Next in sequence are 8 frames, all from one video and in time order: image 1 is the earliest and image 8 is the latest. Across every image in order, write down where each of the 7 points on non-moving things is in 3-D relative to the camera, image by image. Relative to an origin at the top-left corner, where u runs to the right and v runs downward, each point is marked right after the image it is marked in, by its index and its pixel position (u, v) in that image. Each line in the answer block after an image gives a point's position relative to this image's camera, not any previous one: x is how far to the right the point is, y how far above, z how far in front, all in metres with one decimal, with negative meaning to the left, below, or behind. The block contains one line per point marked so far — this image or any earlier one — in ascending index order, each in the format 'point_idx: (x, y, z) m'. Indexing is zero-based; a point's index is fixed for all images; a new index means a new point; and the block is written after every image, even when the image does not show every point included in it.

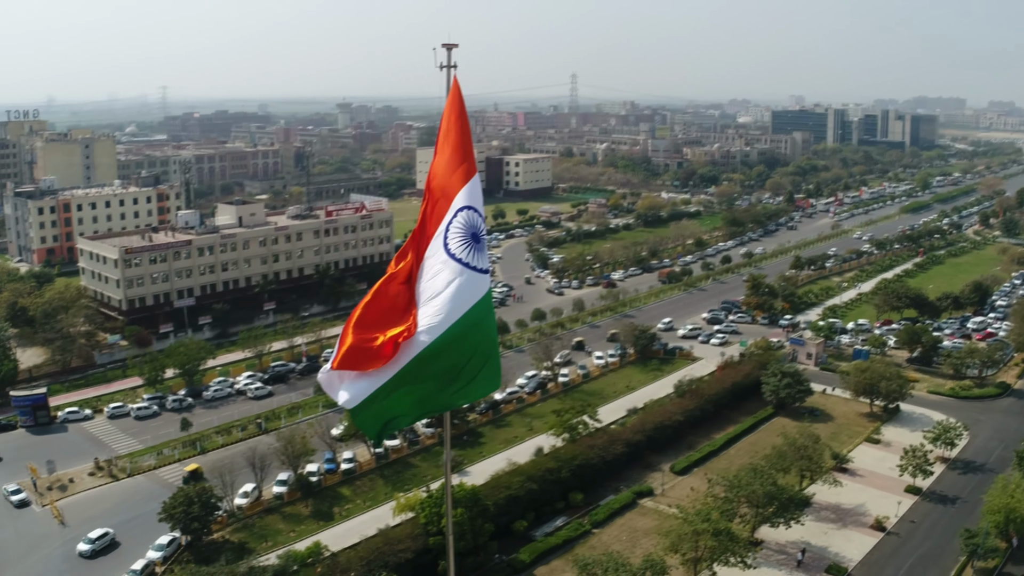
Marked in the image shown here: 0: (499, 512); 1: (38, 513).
0: (-0.2, -5.2, +17.8) m
1: (-11.7, -5.5, +18.9) m
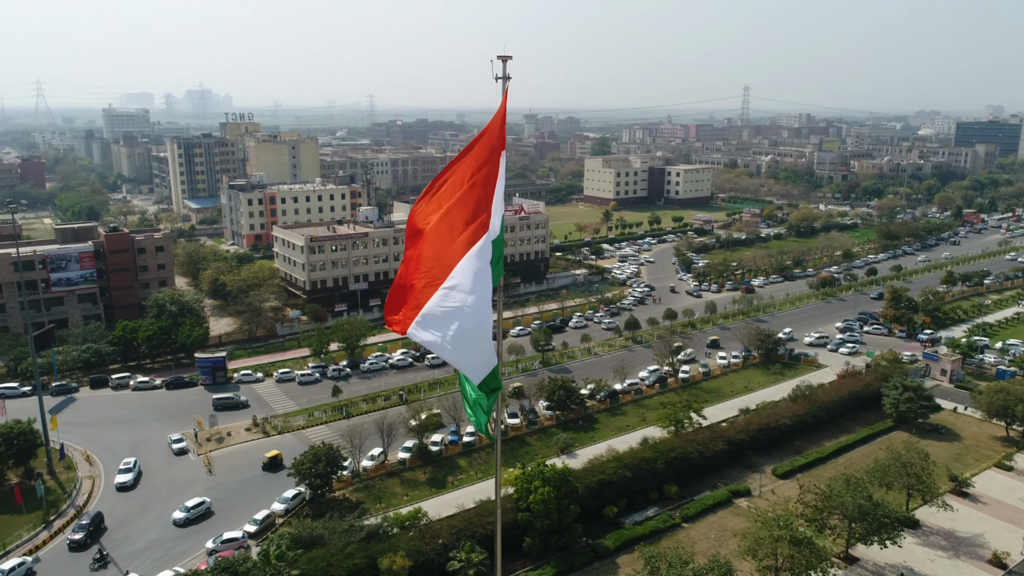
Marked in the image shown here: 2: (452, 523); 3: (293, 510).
0: (+1.9, -5.1, +18.9) m
1: (-9.2, -5.0, +22.2) m
2: (-1.4, -5.3, +17.3) m
3: (-5.6, -5.6, +19.5) m
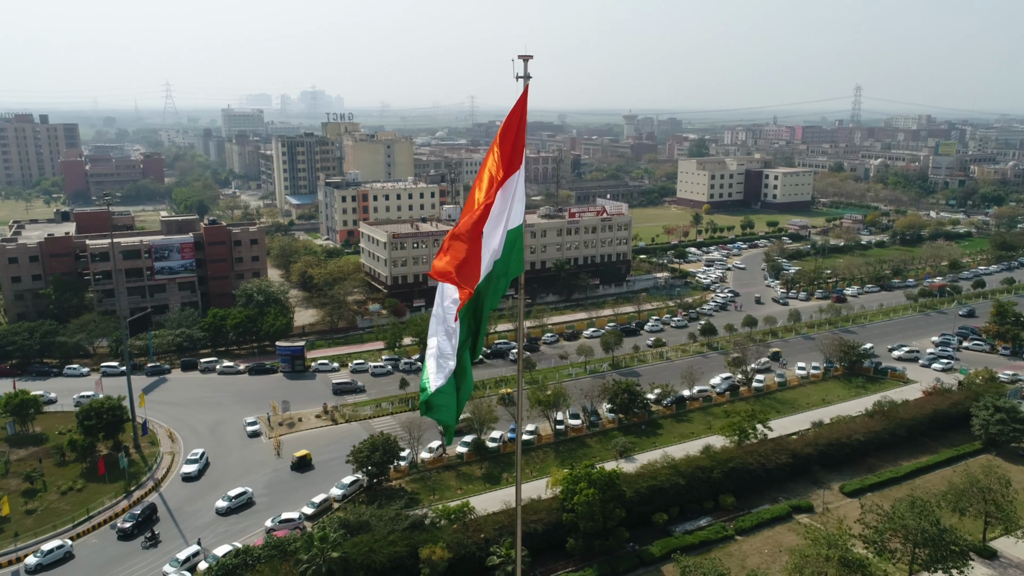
0: (+3.0, -5.2, +18.7) m
1: (-7.5, -4.7, +23.3) m
2: (-0.4, -5.2, +17.4) m
3: (-4.3, -5.4, +20.2) m
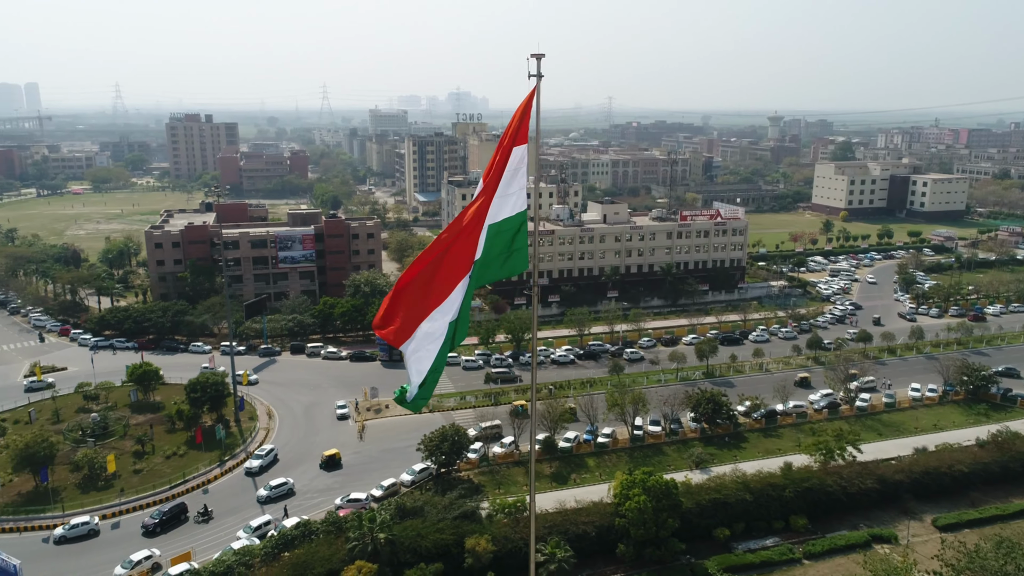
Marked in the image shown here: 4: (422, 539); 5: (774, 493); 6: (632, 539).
0: (+4.4, -5.3, +18.1) m
1: (-5.2, -4.4, +24.5) m
2: (+0.8, -5.2, +17.5) m
3: (-2.6, -5.3, +20.9) m
4: (-1.9, -5.3, +16.3) m
5: (+6.4, -5.0, +18.9) m
6: (+2.7, -5.6, +17.1) m
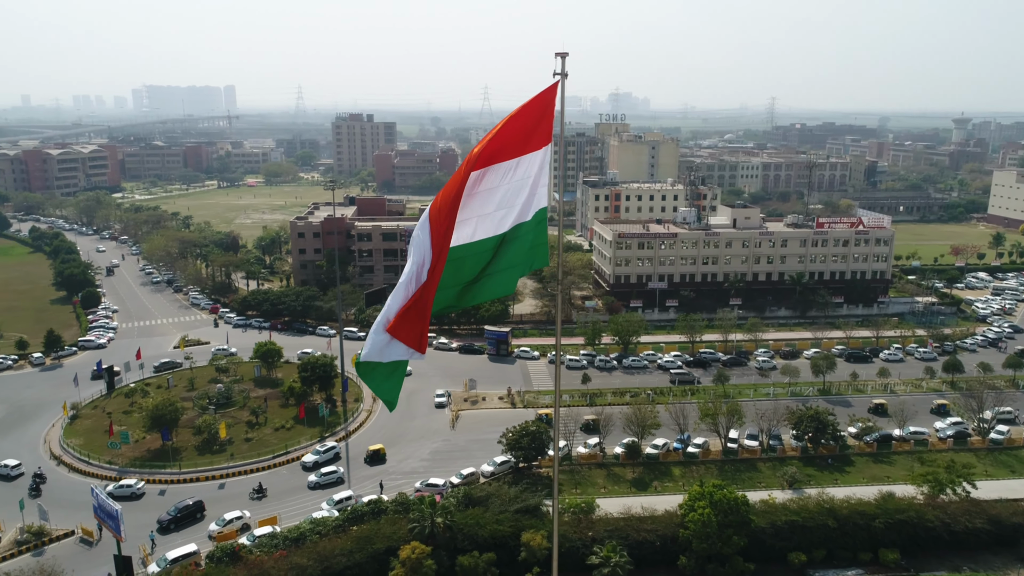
0: (+5.8, -5.5, +17.2) m
1: (-2.2, -4.2, +25.4) m
2: (+2.2, -5.3, +17.3) m
3: (-0.4, -5.2, +21.3) m
4: (-0.7, -5.2, +16.7) m
5: (+8.0, -5.3, +17.5) m
6: (+3.9, -5.7, +16.6) m
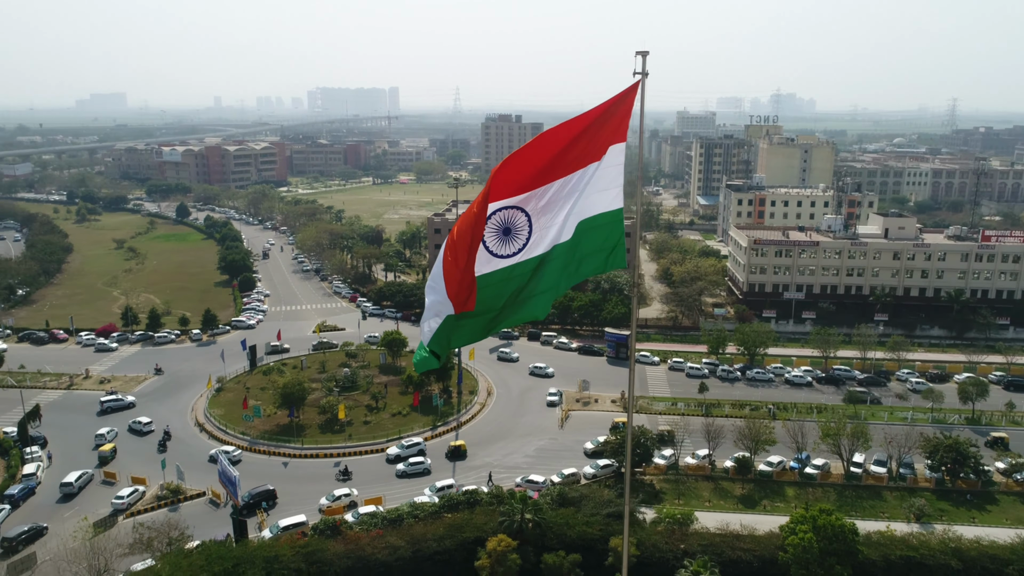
0: (+7.7, -5.8, +15.9) m
1: (+1.5, -4.2, +25.5) m
2: (+4.2, -5.4, +16.7) m
3: (+2.4, -5.2, +21.2) m
4: (+1.2, -5.2, +16.7) m
5: (+9.9, -5.8, +15.8) m
6: (+5.7, -5.9, +15.7) m
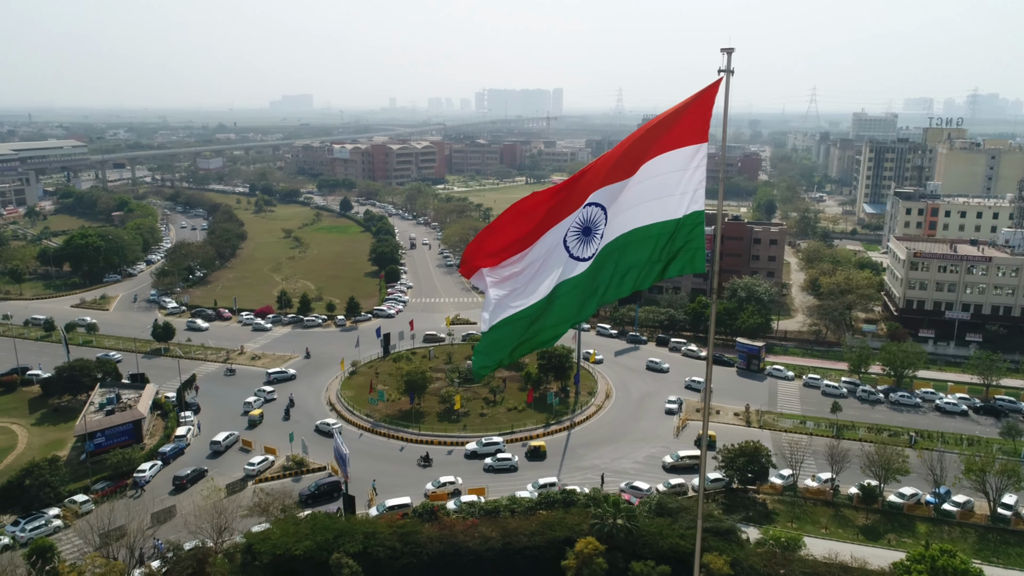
0: (+9.3, -6.2, +14.2) m
1: (+5.3, -4.3, +24.9) m
2: (+6.1, -5.6, +15.7) m
3: (+5.2, -5.4, +20.4) m
4: (+3.2, -5.3, +16.2) m
5: (+11.5, -6.3, +13.7) m
6: (+7.3, -6.2, +14.4) m
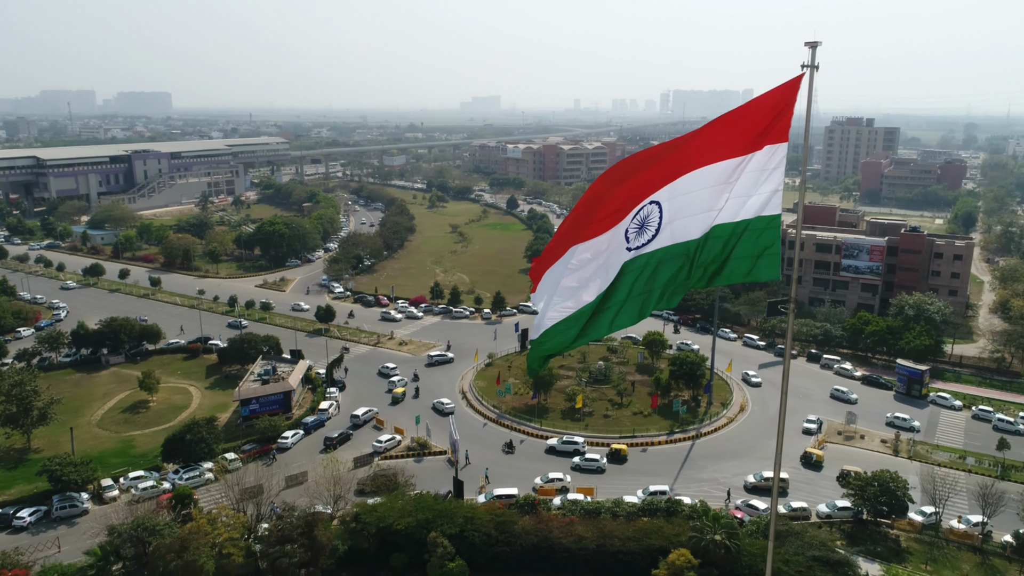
0: (+10.5, -6.7, +12.0) m
1: (+9.1, -4.7, +23.3) m
2: (+7.7, -6.0, +14.2) m
3: (+8.0, -5.7, +19.0) m
4: (+5.0, -5.5, +15.4) m
5: (+12.5, -6.9, +11.0) m
6: (+8.6, -6.6, +12.6) m
